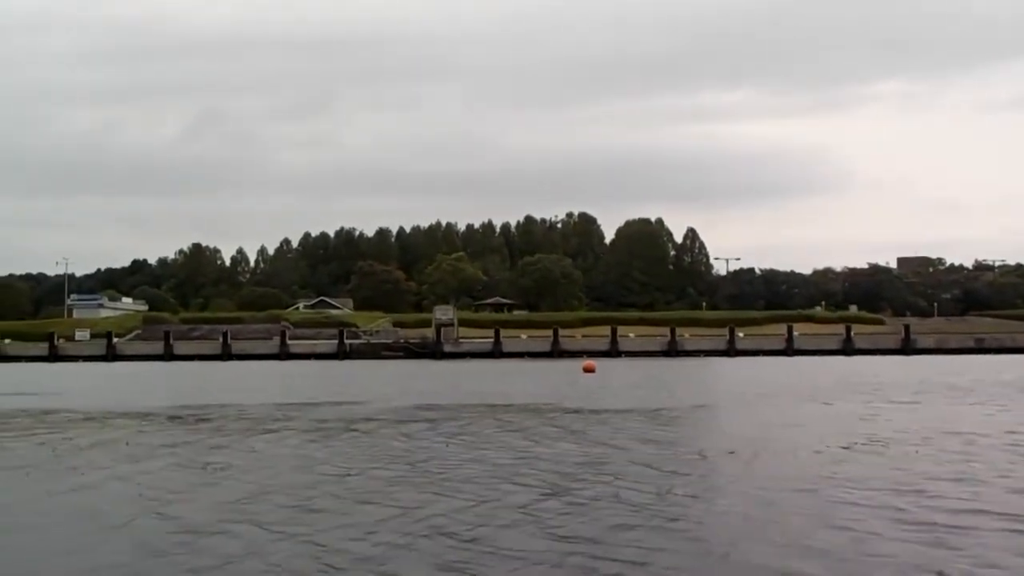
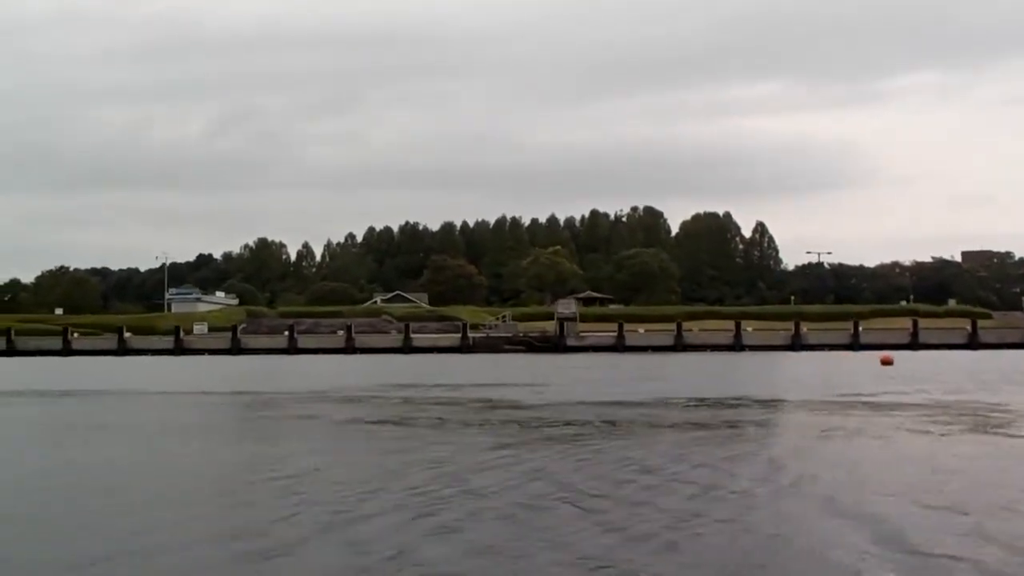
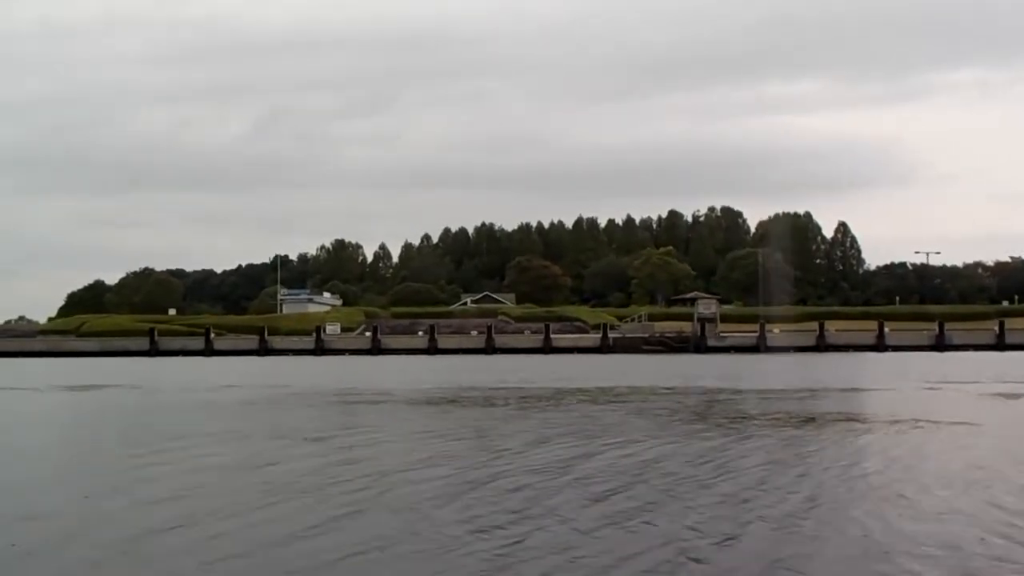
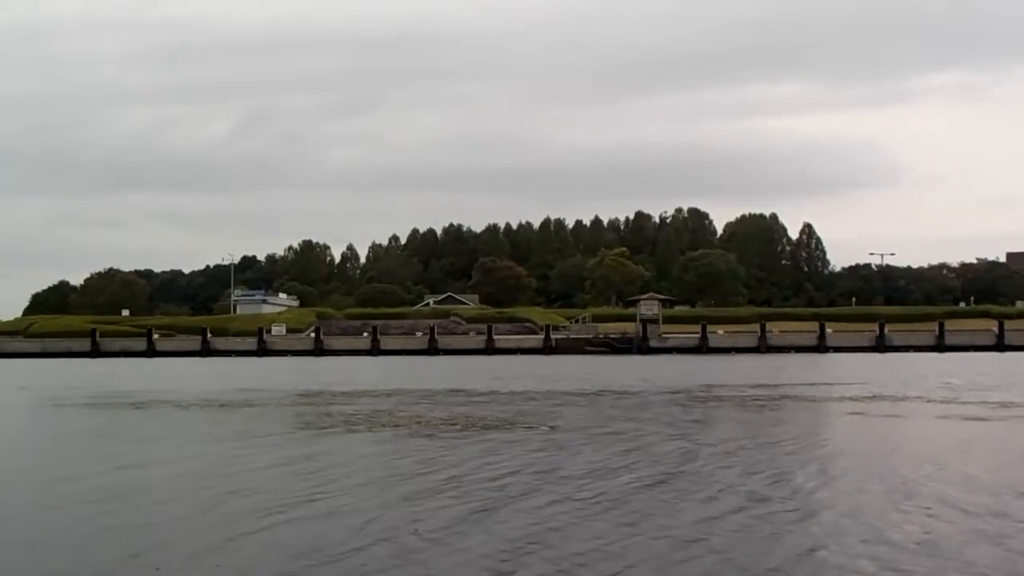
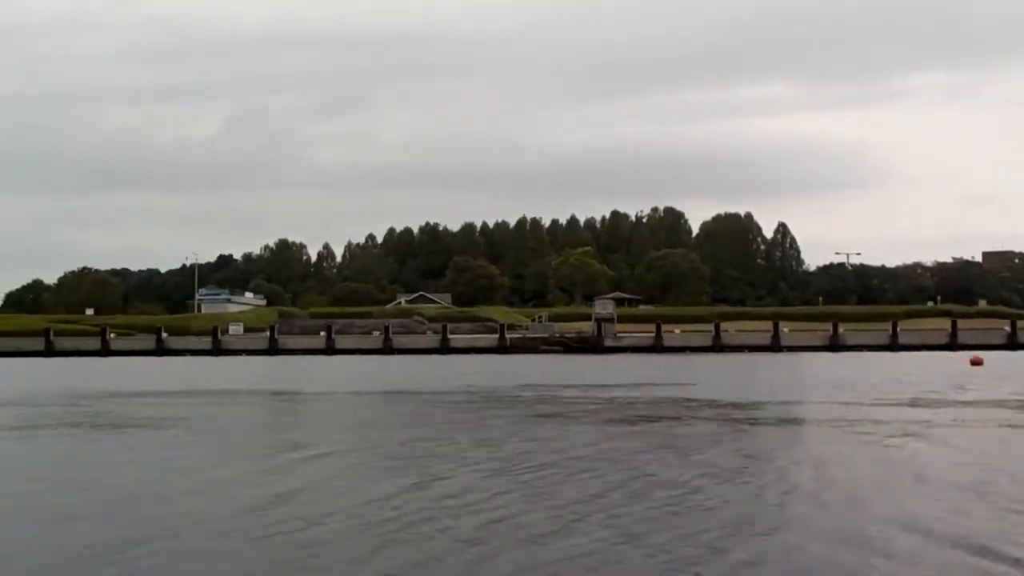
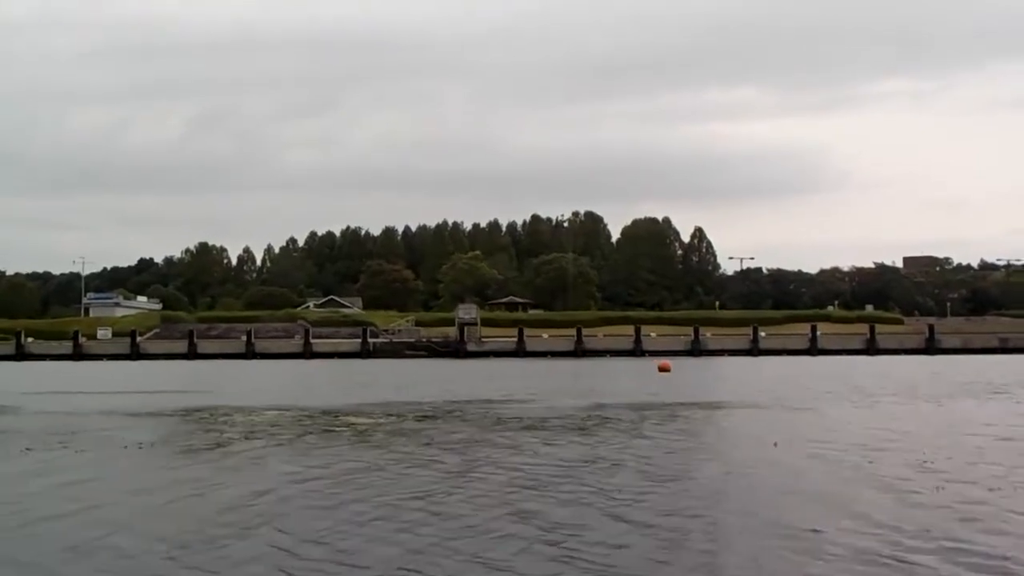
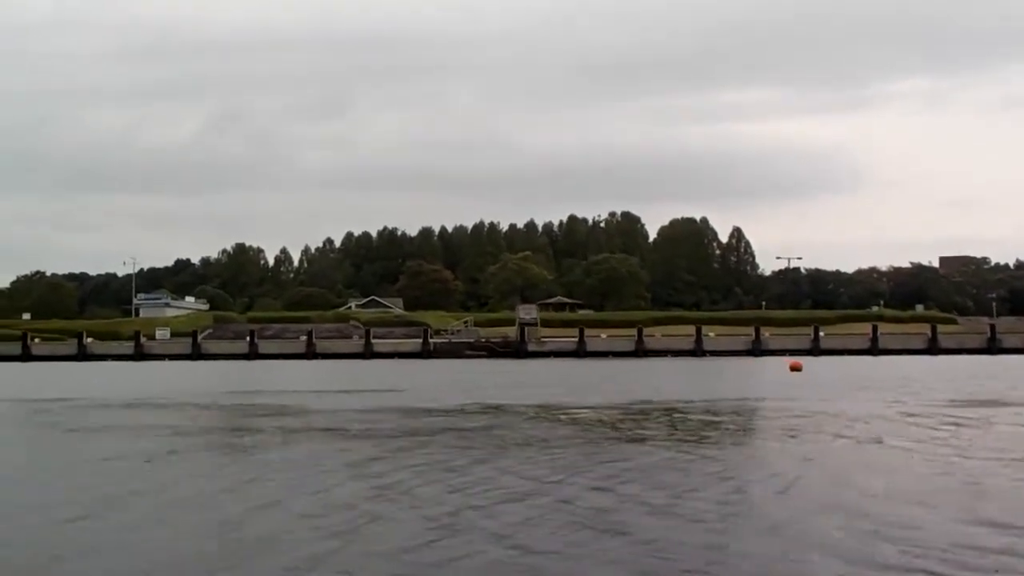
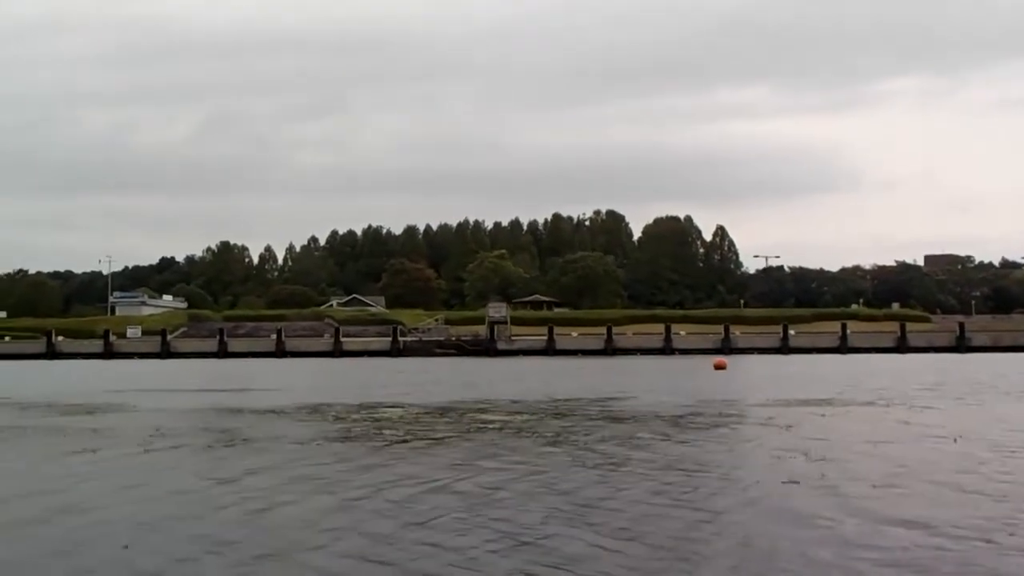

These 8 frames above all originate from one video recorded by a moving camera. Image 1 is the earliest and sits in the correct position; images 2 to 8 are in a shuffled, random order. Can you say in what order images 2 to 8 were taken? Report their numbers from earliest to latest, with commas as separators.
6, 8, 7, 2, 5, 4, 3
